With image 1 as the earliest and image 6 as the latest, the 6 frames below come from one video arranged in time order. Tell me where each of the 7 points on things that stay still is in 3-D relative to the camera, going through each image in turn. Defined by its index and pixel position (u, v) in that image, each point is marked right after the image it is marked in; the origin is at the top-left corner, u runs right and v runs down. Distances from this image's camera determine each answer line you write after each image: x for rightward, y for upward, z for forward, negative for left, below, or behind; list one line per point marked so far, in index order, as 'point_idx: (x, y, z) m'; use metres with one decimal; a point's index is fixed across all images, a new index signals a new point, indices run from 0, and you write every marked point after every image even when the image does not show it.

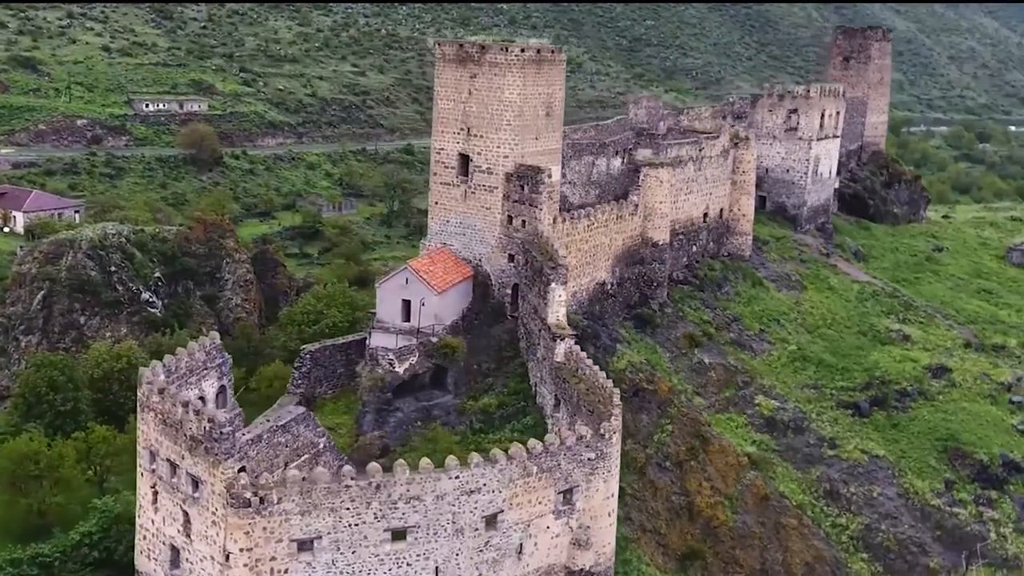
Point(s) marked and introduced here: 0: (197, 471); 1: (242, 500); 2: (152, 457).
0: (-4.3, -2.5, +14.2) m
1: (-3.5, -2.8, +13.6) m
2: (-5.3, -2.5, +15.1) m
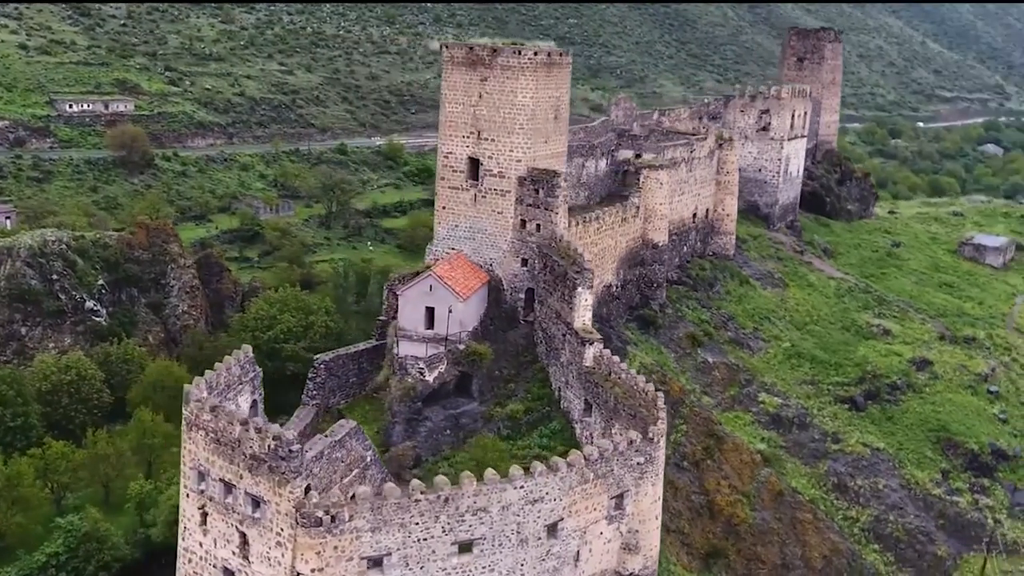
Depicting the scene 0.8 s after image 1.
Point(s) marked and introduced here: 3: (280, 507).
0: (-3.4, -2.7, +13.8) m
1: (-2.5, -3.0, +13.3) m
2: (-4.4, -2.7, +14.6) m
3: (-3.0, -2.9, +13.5) m
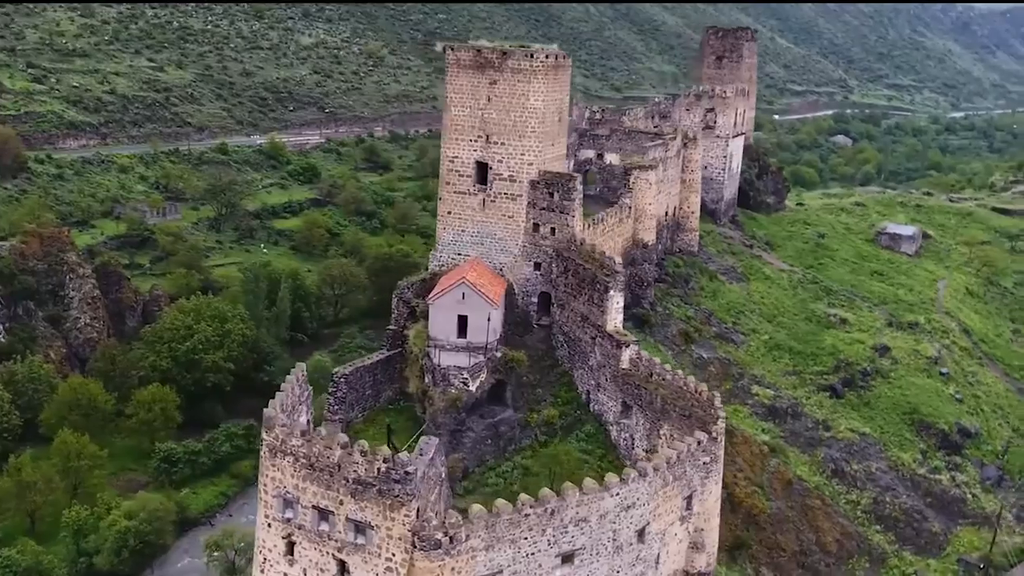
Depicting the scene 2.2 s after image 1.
0: (-1.9, -2.9, +13.3) m
1: (-1.0, -3.2, +12.9) m
2: (-3.1, -2.9, +14.0) m
3: (-1.5, -3.1, +13.1) m
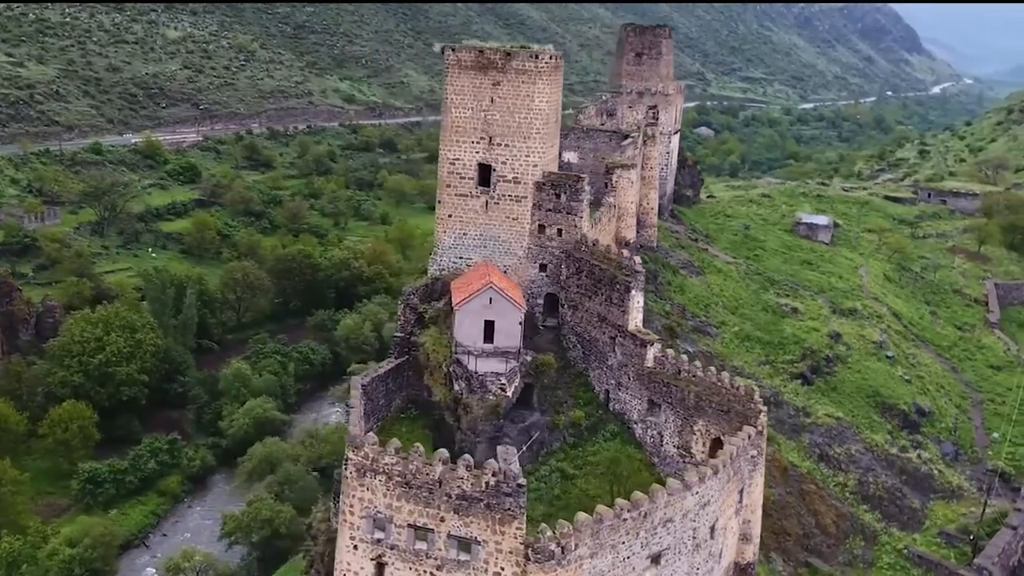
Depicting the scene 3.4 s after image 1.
0: (-0.5, -3.1, +13.0) m
1: (+0.4, -3.3, +12.8) m
2: (-1.8, -3.1, +13.5) m
3: (-0.1, -3.2, +12.9) m
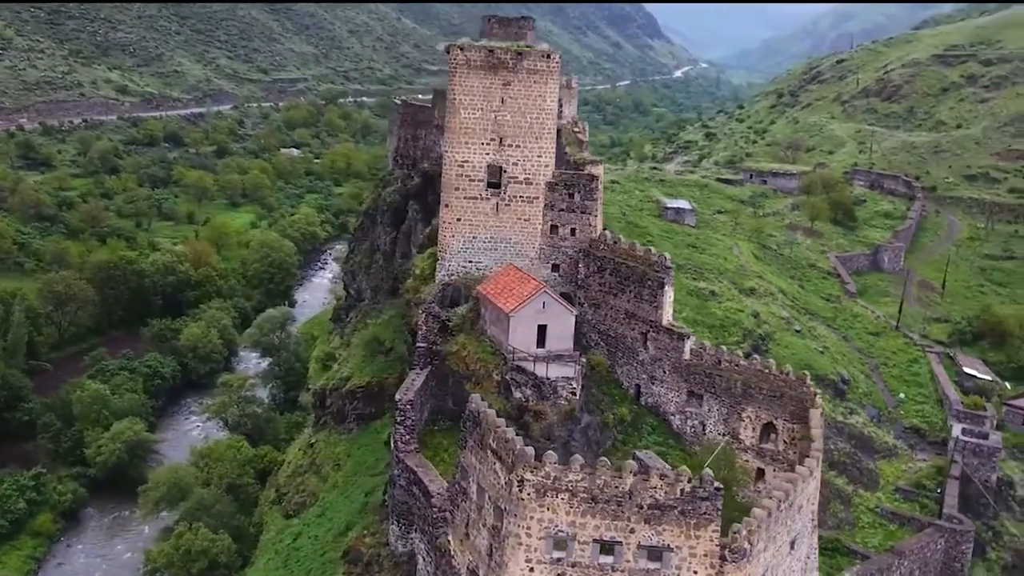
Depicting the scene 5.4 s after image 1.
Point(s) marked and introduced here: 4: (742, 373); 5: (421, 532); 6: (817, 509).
0: (+1.9, -3.2, +13.0) m
1: (+2.9, -3.3, +13.1) m
2: (+0.5, -3.3, +13.2) m
3: (+2.3, -3.3, +13.0) m
4: (+4.2, -1.6, +19.0) m
5: (-1.5, -4.0, +17.1) m
6: (+4.7, -3.4, +15.9) m
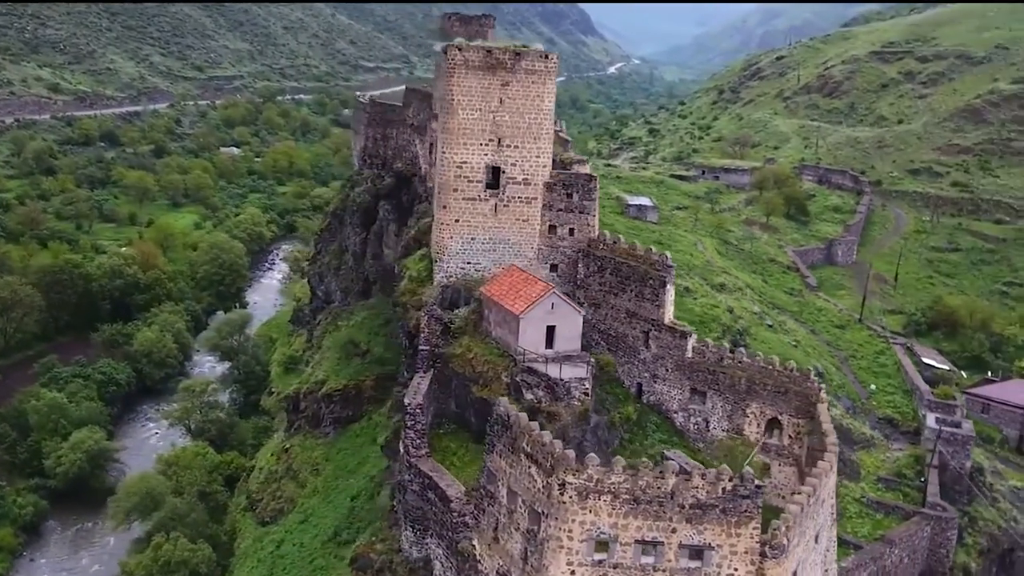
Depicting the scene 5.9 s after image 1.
0: (+2.4, -3.2, +13.2) m
1: (+3.4, -3.3, +13.2) m
2: (+1.1, -3.3, +13.3) m
3: (+2.9, -3.3, +13.2) m
4: (+4.4, -1.5, +19.2) m
5: (-1.2, -4.1, +17.0) m
6: (+5.0, -3.3, +16.2) m
